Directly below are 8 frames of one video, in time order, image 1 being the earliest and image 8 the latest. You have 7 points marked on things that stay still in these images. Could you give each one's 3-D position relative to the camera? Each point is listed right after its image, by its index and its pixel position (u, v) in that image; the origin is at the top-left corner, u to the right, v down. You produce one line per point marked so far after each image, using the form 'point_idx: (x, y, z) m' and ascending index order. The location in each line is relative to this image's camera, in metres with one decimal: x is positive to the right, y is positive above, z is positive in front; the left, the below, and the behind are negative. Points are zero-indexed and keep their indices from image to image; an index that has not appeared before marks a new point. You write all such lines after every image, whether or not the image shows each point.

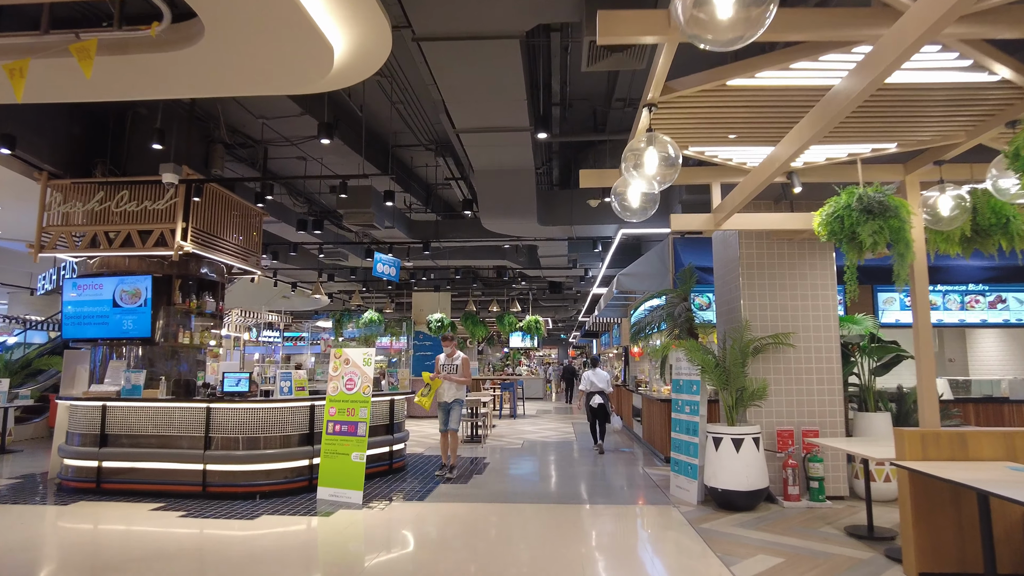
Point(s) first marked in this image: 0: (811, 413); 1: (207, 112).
0: (+2.7, -1.1, +6.2) m
1: (-3.3, +1.9, +7.5) m
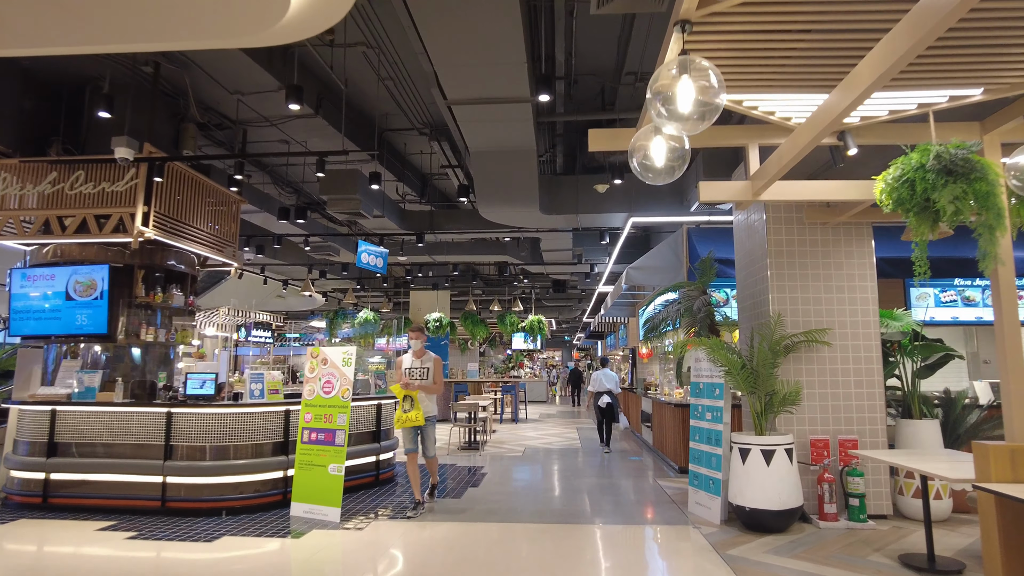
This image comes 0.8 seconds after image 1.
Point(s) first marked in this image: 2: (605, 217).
0: (+2.7, -1.1, +5.5) m
1: (-3.3, +2.0, +6.8) m
2: (+1.1, +0.9, +8.3) m
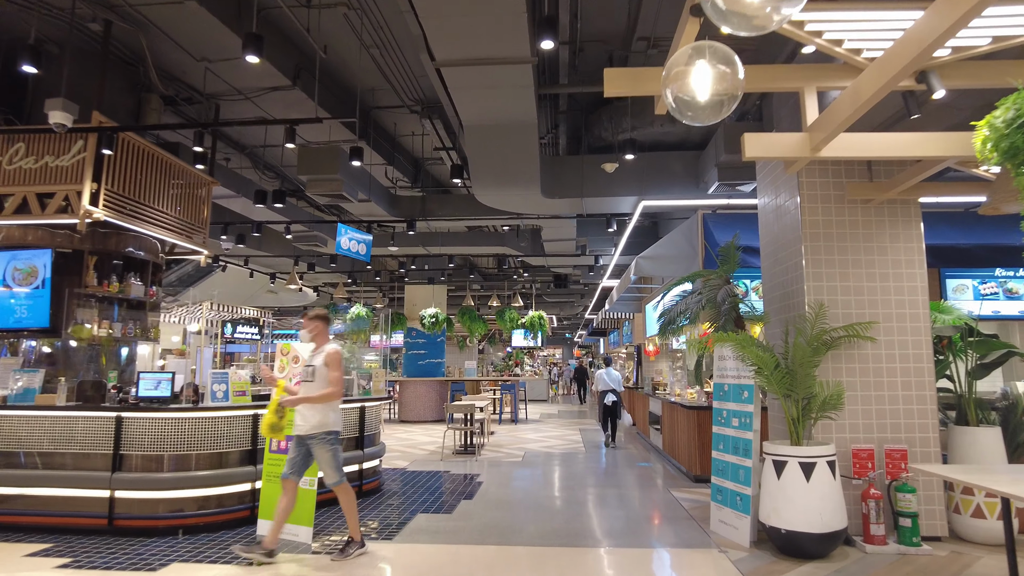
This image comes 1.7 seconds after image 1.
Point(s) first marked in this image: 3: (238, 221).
0: (+2.7, -1.0, +4.7) m
1: (-3.3, +2.1, +6.0) m
2: (+1.1, +1.0, +7.6) m
3: (-3.6, +0.9, +9.0) m
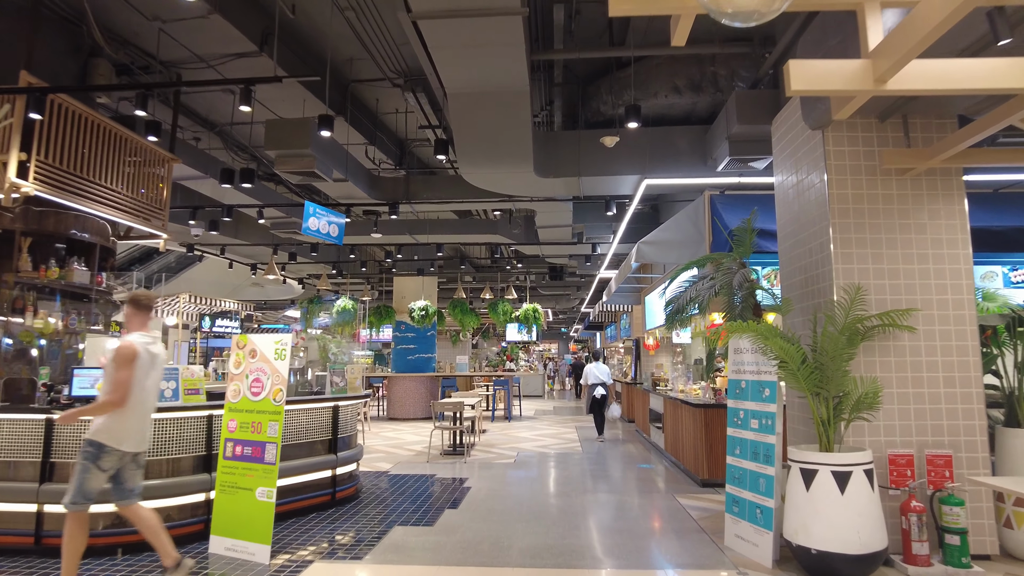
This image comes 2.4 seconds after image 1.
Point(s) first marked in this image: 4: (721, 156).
0: (+2.6, -0.9, +4.1) m
1: (-3.4, +2.2, +5.4) m
2: (+1.0, +1.1, +7.0) m
3: (-3.7, +1.0, +8.3) m
4: (+1.9, +1.2, +6.2) m
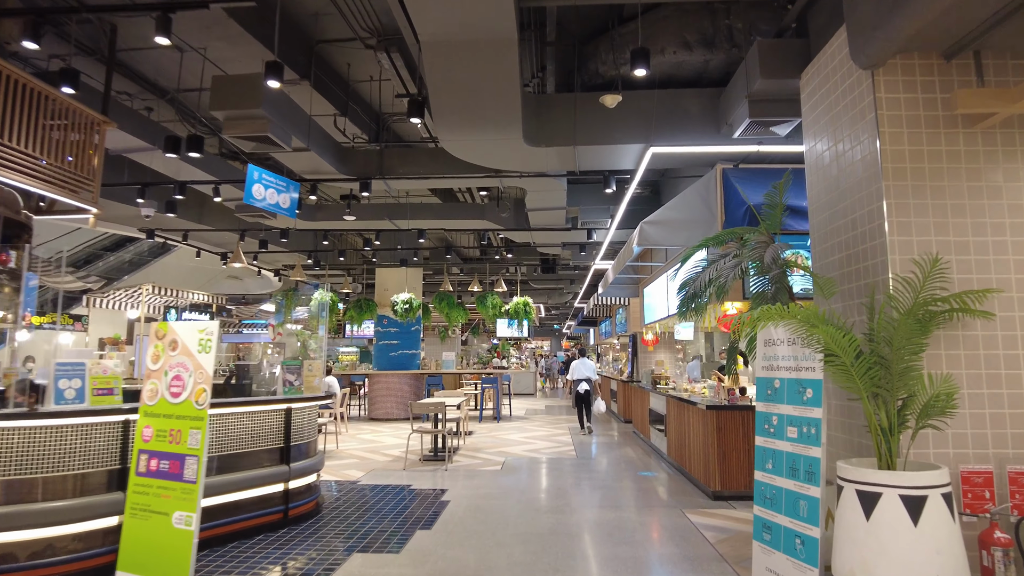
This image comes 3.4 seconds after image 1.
0: (+2.5, -0.8, +3.3) m
1: (-3.5, +2.3, +4.5) m
2: (+0.9, +1.2, +6.1) m
3: (-3.9, +1.2, +7.4) m
4: (+1.8, +1.3, +5.4) m
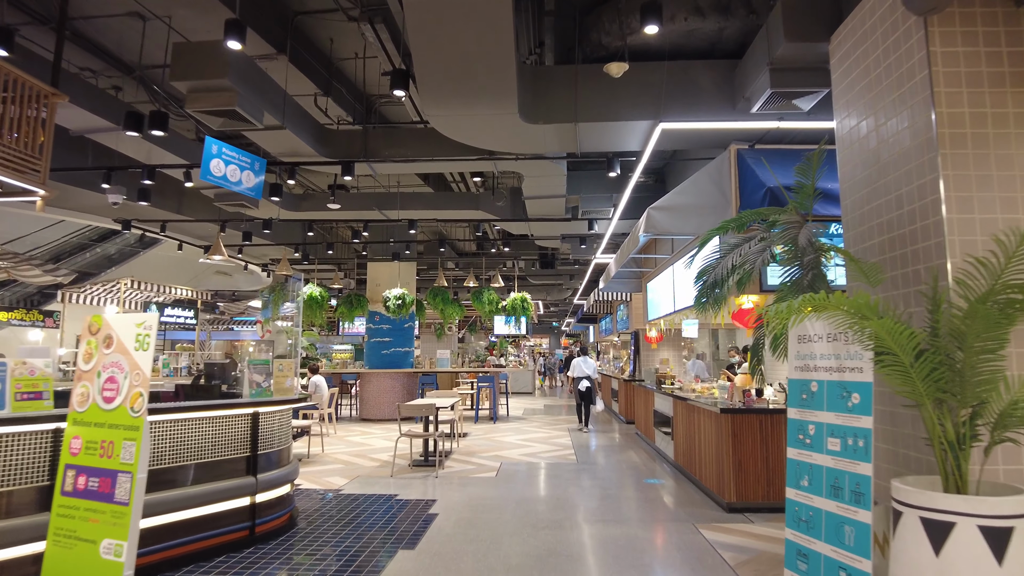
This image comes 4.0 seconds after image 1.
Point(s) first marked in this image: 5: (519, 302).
0: (+2.5, -0.7, +2.8) m
1: (-3.6, +2.4, +4.0) m
2: (+0.8, +1.3, +5.6) m
3: (-3.9, +1.2, +6.9) m
4: (+1.8, +1.4, +4.9) m
5: (+0.2, -0.3, +14.1) m
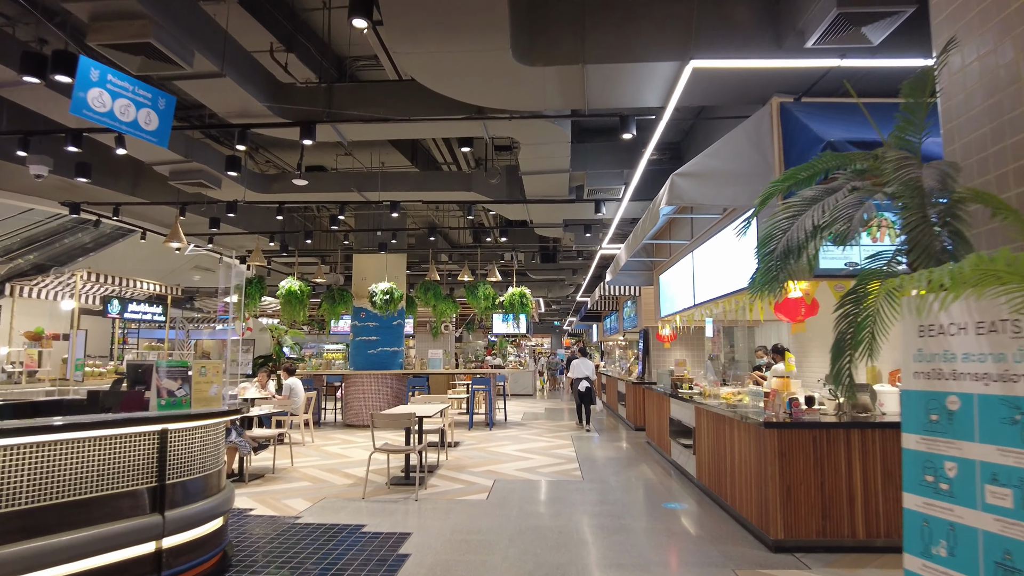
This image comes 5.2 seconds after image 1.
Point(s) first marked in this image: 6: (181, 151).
0: (+2.4, -0.6, +1.7) m
1: (-3.6, +2.5, +2.9) m
2: (+0.8, +1.4, +4.5) m
3: (-4.0, +1.3, +5.8) m
4: (+1.7, +1.5, +3.8) m
5: (+0.1, -0.2, +13.0) m
6: (-3.5, +1.4, +7.1) m
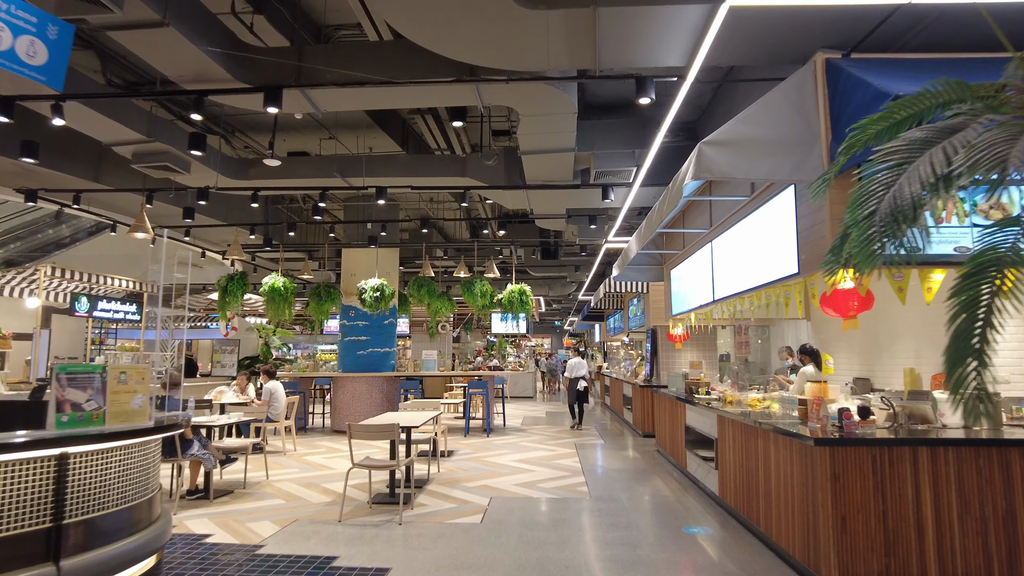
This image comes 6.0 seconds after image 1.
0: (+2.4, -0.5, +1.0) m
1: (-3.7, +2.6, +2.1) m
2: (+0.8, +1.5, +3.8) m
3: (-4.0, +1.4, +5.1) m
4: (+1.7, +1.6, +3.1) m
5: (+0.1, -0.1, +12.3) m
6: (-3.5, +1.5, +6.4) m
